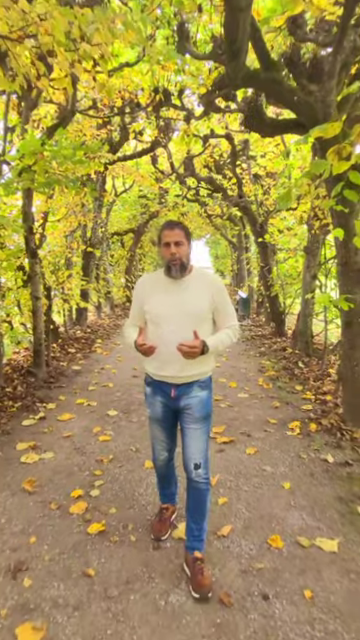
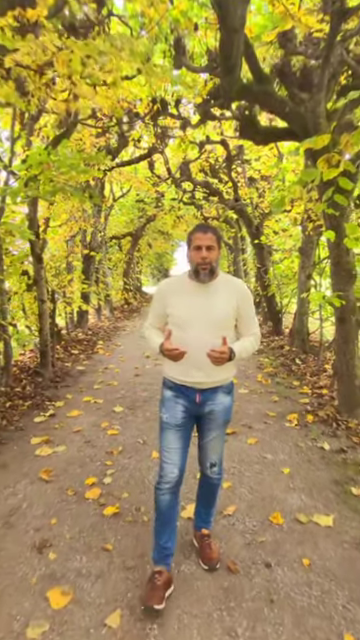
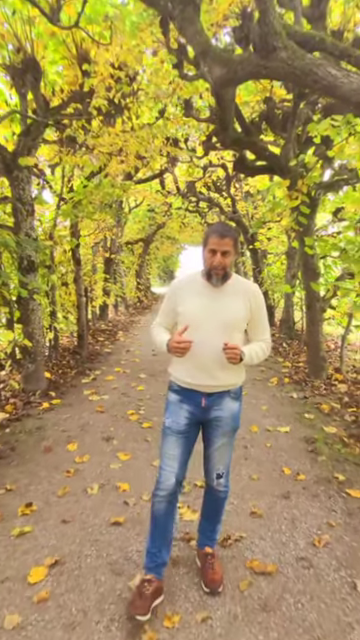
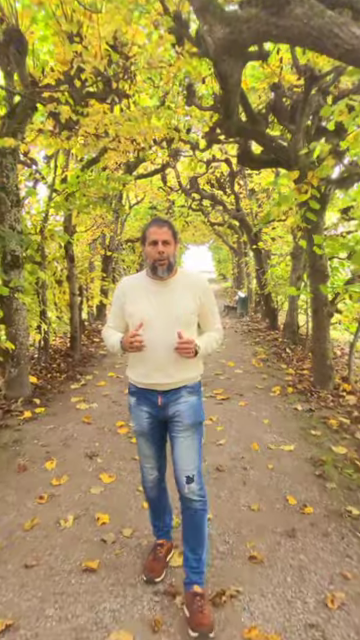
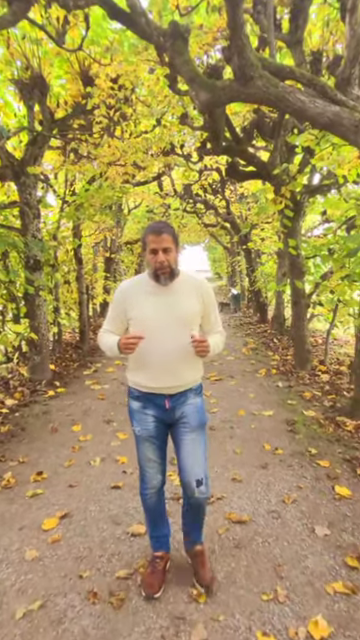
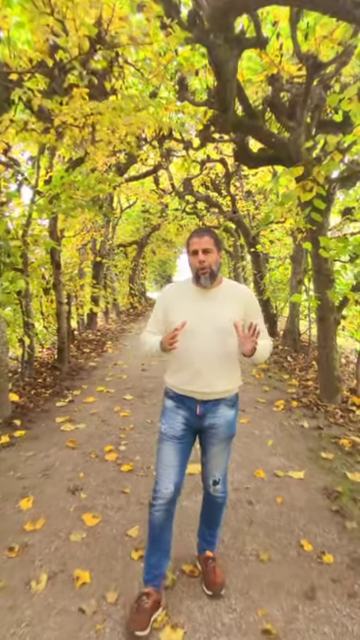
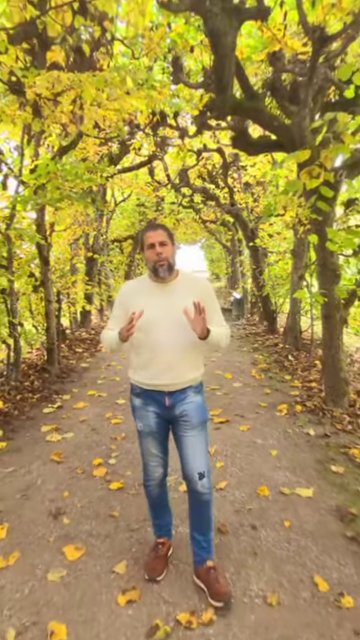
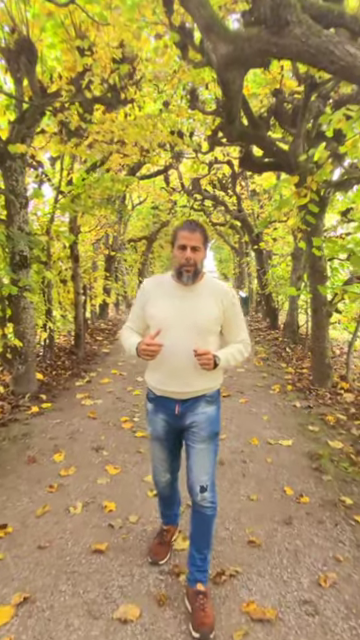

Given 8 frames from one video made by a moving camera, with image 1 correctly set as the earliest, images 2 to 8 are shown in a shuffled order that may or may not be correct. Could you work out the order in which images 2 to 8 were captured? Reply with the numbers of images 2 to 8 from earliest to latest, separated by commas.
2, 7, 6, 4, 8, 3, 5
